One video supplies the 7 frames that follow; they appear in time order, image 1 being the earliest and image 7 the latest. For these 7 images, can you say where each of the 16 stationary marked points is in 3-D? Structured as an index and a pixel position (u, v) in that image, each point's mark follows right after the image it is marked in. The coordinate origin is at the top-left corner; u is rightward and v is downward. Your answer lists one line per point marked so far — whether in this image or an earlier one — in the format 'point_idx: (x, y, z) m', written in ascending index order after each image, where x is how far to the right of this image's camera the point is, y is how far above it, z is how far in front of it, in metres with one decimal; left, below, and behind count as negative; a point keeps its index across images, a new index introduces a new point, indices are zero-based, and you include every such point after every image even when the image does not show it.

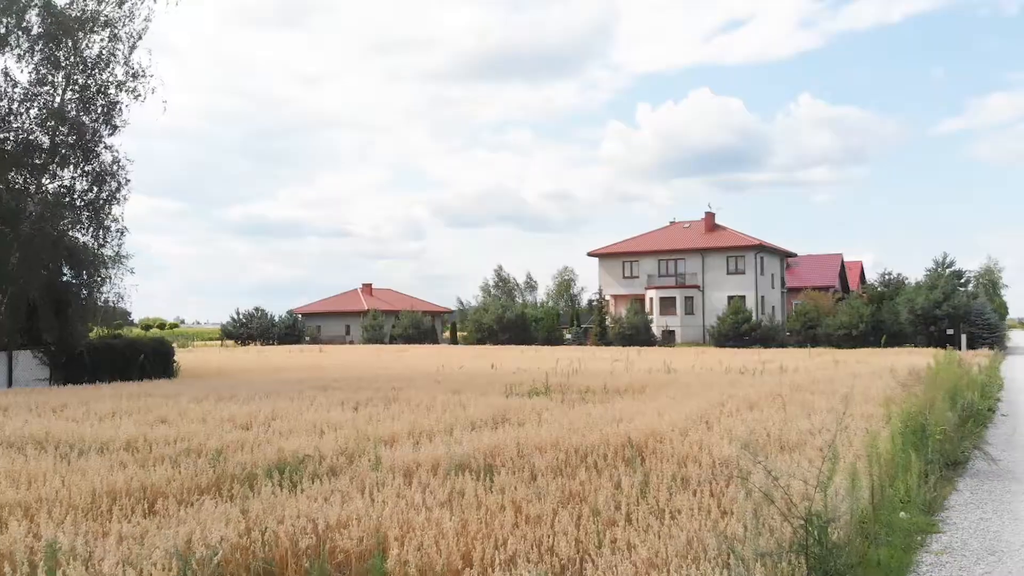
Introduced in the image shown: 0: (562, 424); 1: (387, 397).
0: (+0.6, -1.4, +7.9) m
1: (-1.8, -1.6, +10.7) m
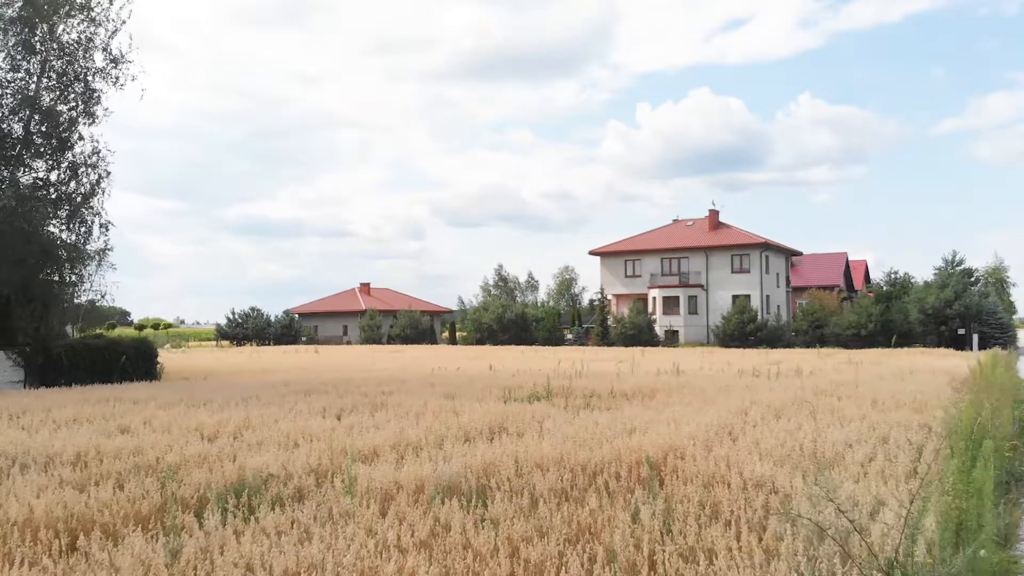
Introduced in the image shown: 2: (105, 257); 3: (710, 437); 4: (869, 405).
0: (+0.5, -1.4, +7.1) m
1: (-1.8, -1.5, +9.8) m
2: (-10.7, +0.7, +19.7) m
3: (+1.7, -1.3, +6.5) m
4: (+4.5, -1.5, +9.4) m
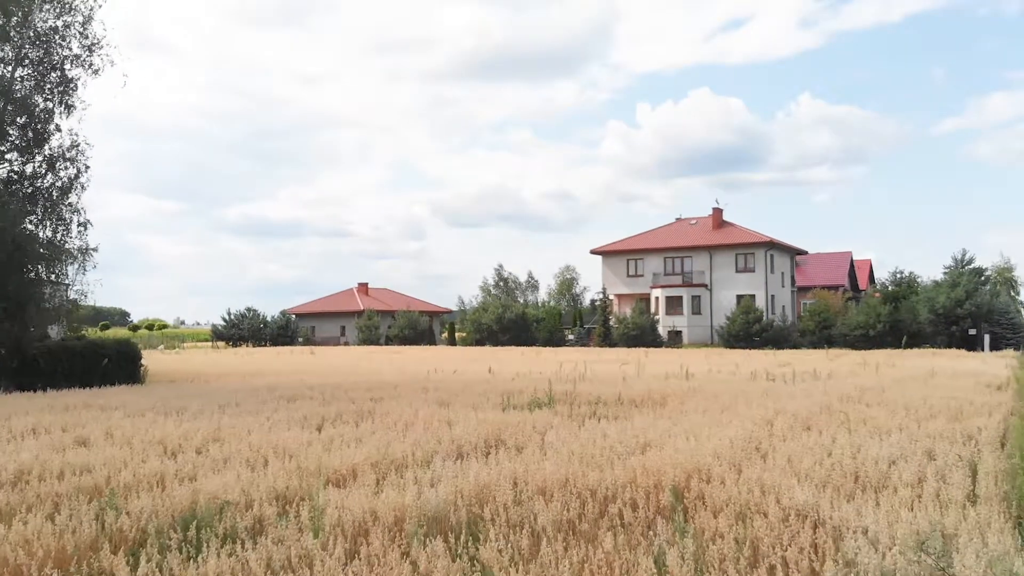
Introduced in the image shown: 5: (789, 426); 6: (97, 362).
0: (+0.5, -1.4, +6.2) m
1: (-1.8, -1.5, +9.0) m
2: (-10.7, +0.8, +18.9) m
3: (+1.7, -1.3, +5.7) m
4: (+4.4, -1.4, +8.5) m
5: (+2.6, -1.3, +7.1) m
6: (-9.4, -1.7, +16.9) m
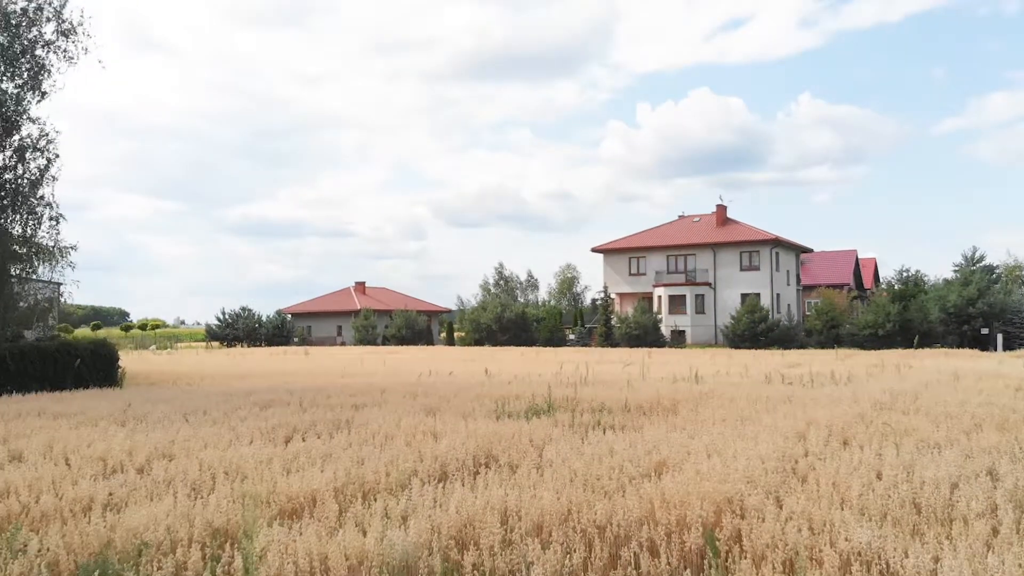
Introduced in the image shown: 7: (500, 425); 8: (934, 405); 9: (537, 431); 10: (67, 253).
0: (+0.5, -1.3, +5.3) m
1: (-1.9, -1.4, +8.0) m
2: (-10.8, +0.8, +18.0) m
3: (+1.7, -1.2, +4.8) m
4: (+4.4, -1.4, +7.6) m
5: (+2.6, -1.2, +6.1) m
6: (-9.4, -1.6, +16.0) m
7: (-0.1, -1.4, +7.5) m
8: (+5.0, -1.4, +8.9) m
9: (+0.2, -1.4, +7.1) m
10: (-10.9, +0.9, +18.4) m
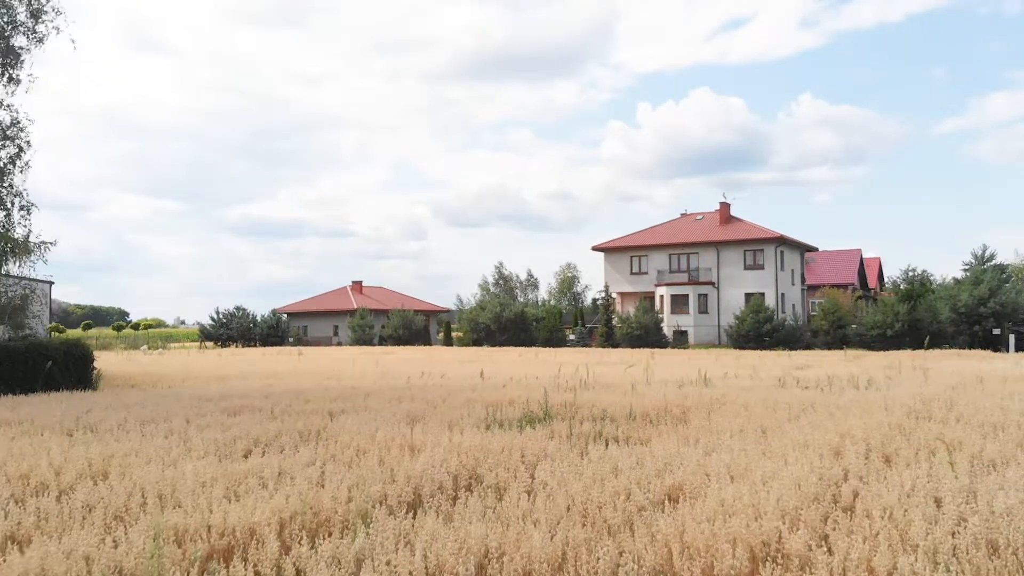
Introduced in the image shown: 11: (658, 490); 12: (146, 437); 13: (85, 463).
0: (+0.4, -1.2, +4.4) m
1: (-2.0, -1.4, +7.2) m
2: (-10.9, +0.9, +17.1) m
3: (+1.6, -1.2, +3.9) m
4: (+4.3, -1.3, +6.7) m
5: (+2.5, -1.2, +5.3) m
6: (-9.5, -1.6, +15.1) m
7: (-0.2, -1.3, +6.6) m
8: (+4.9, -1.3, +8.0) m
9: (+0.1, -1.3, +6.2) m
10: (-11.0, +0.9, +17.5) m
11: (+0.9, -1.2, +4.6) m
12: (-3.5, -1.4, +7.1) m
13: (-3.3, -1.3, +5.8) m
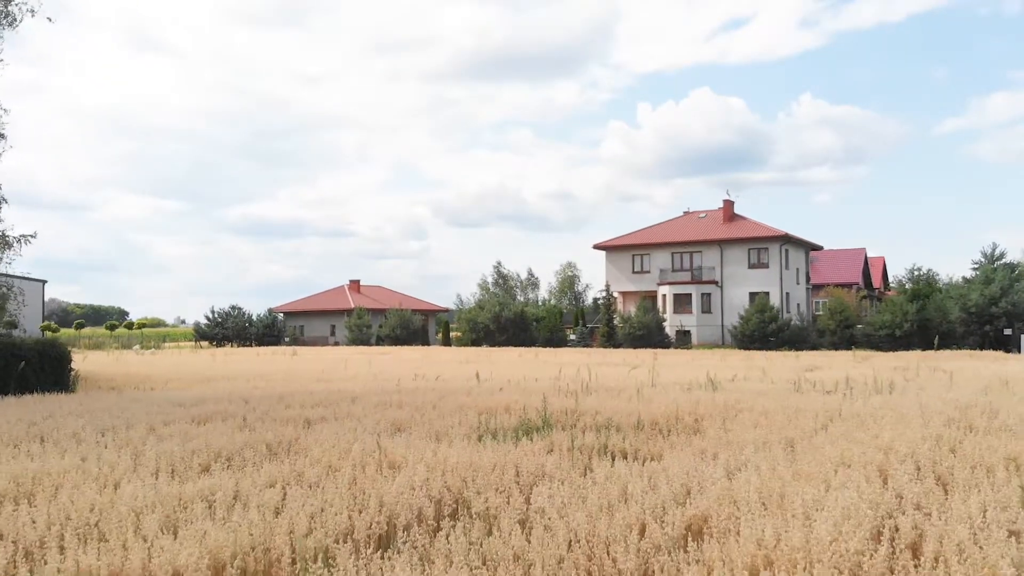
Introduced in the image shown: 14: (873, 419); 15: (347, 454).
0: (+0.3, -1.2, +3.6) m
1: (-2.0, -1.3, +6.4) m
2: (-10.9, +0.9, +16.3) m
3: (+1.5, -1.1, +3.1) m
4: (+4.3, -1.3, +5.9) m
5: (+2.4, -1.2, +4.5) m
6: (-9.5, -1.5, +14.4) m
7: (-0.2, -1.3, +5.9) m
8: (+4.9, -1.3, +7.3) m
9: (+0.1, -1.3, +5.5) m
10: (-11.0, +1.0, +16.7) m
11: (+0.8, -1.2, +3.8) m
12: (-3.5, -1.4, +6.3) m
13: (-3.3, -1.3, +5.0) m
14: (+3.4, -1.2, +7.0) m
15: (-1.3, -1.3, +5.8) m
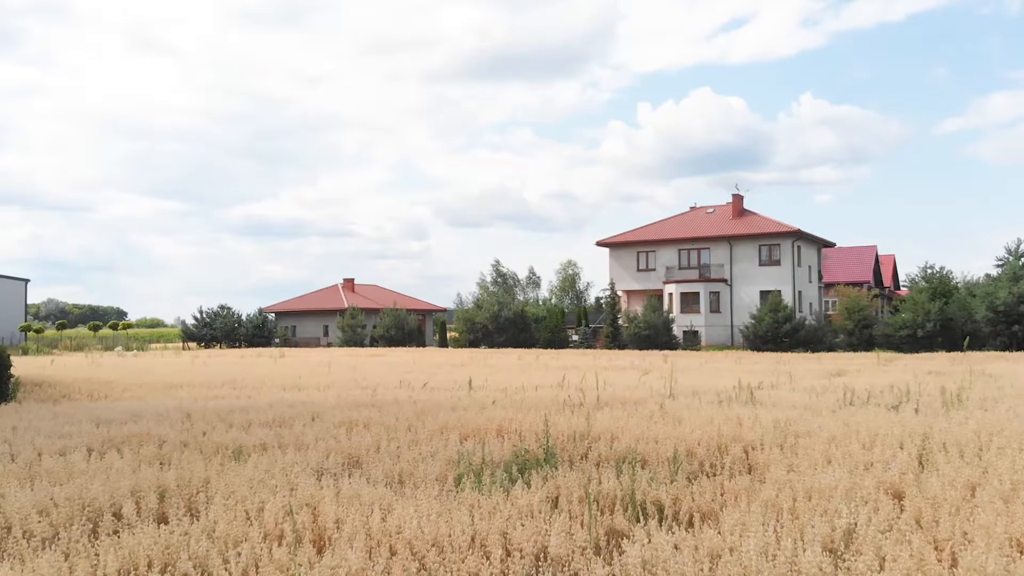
0: (+0.3, -1.1, +1.9) m
1: (-2.1, -1.2, +4.6) m
2: (-11.0, +1.0, +14.5) m
3: (+1.5, -1.0, +1.3) m
4: (+4.2, -1.2, +4.1) m
5: (+2.4, -1.1, +2.7) m
6: (-9.6, -1.4, +12.6) m
7: (-0.3, -1.2, +4.1) m
8: (+4.8, -1.2, +5.5) m
9: (0.0, -1.2, +3.7) m
10: (-11.1, +1.1, +14.9) m
11: (+0.8, -1.1, +2.0) m
12: (-3.6, -1.3, +4.5) m
13: (-3.4, -1.2, +3.2) m
14: (+3.3, -1.1, +5.2) m
15: (-1.3, -1.2, +4.0) m
